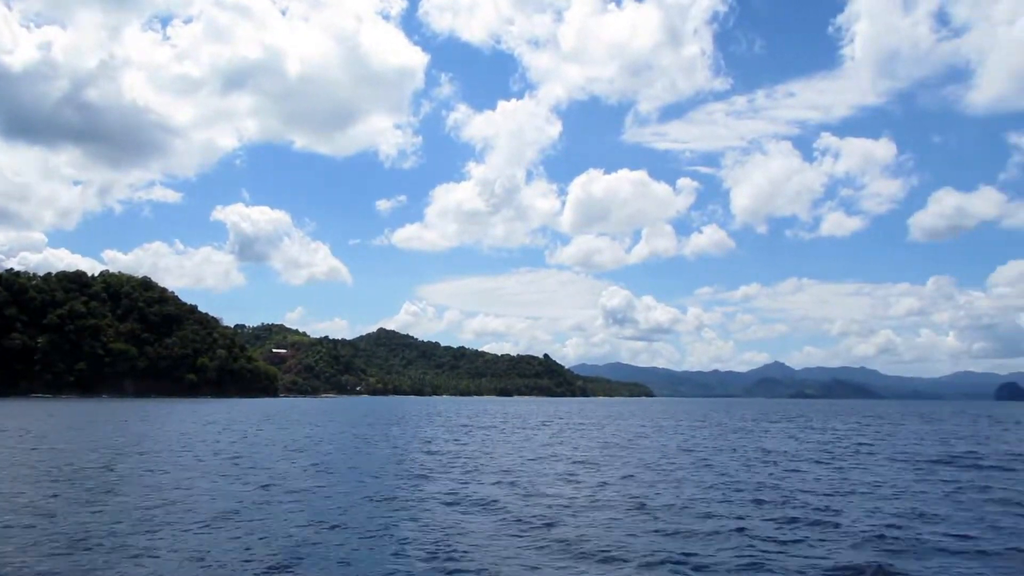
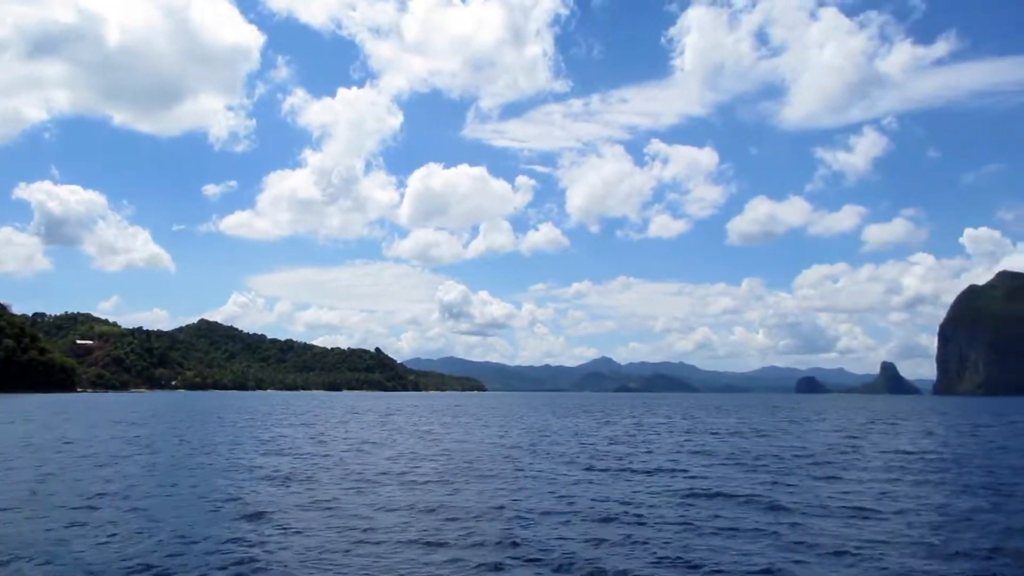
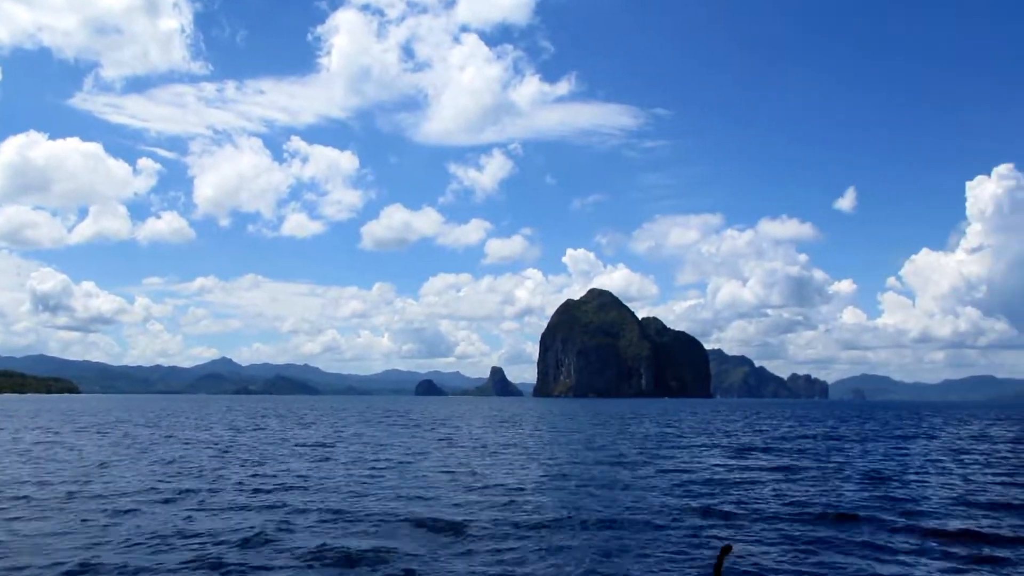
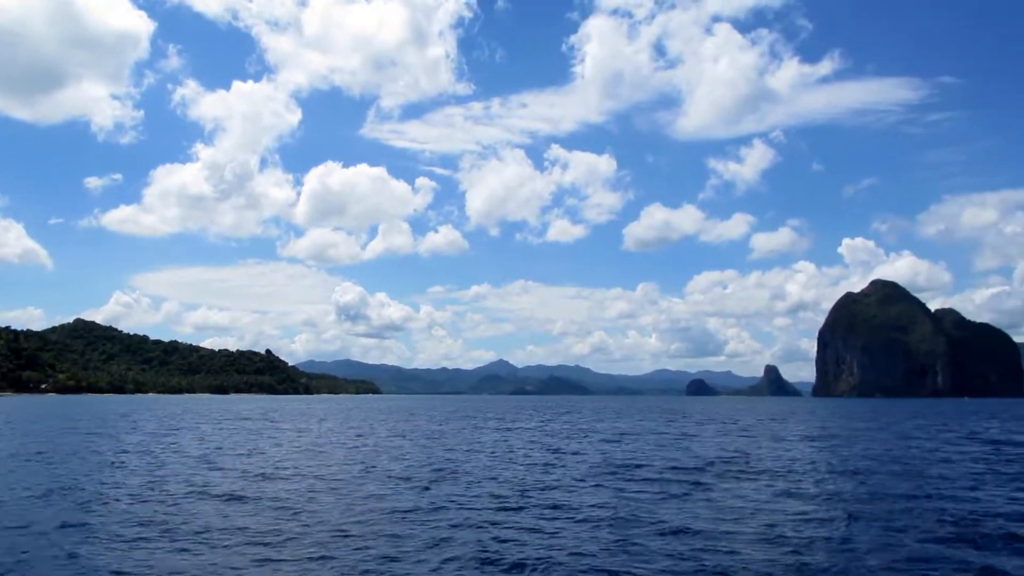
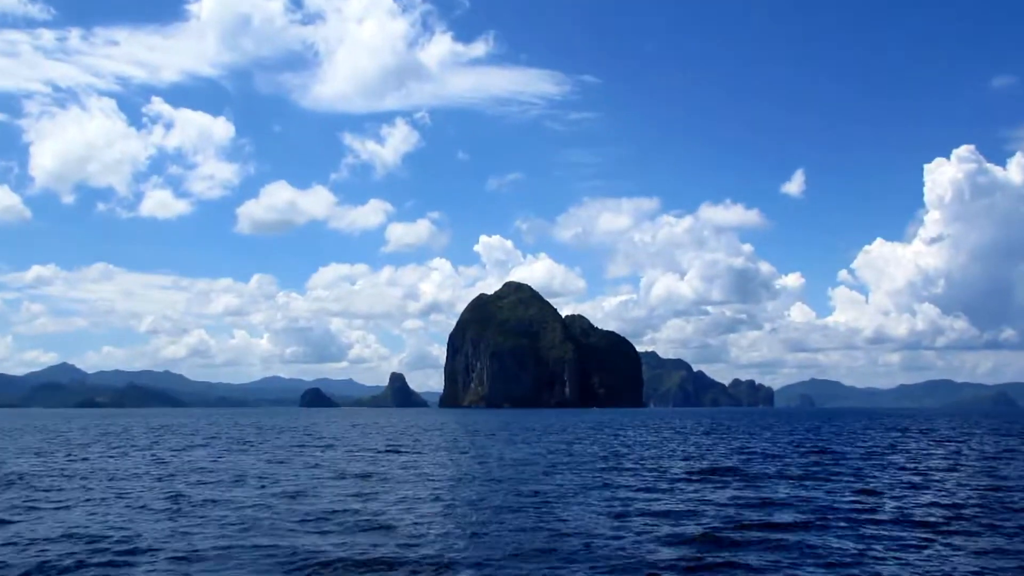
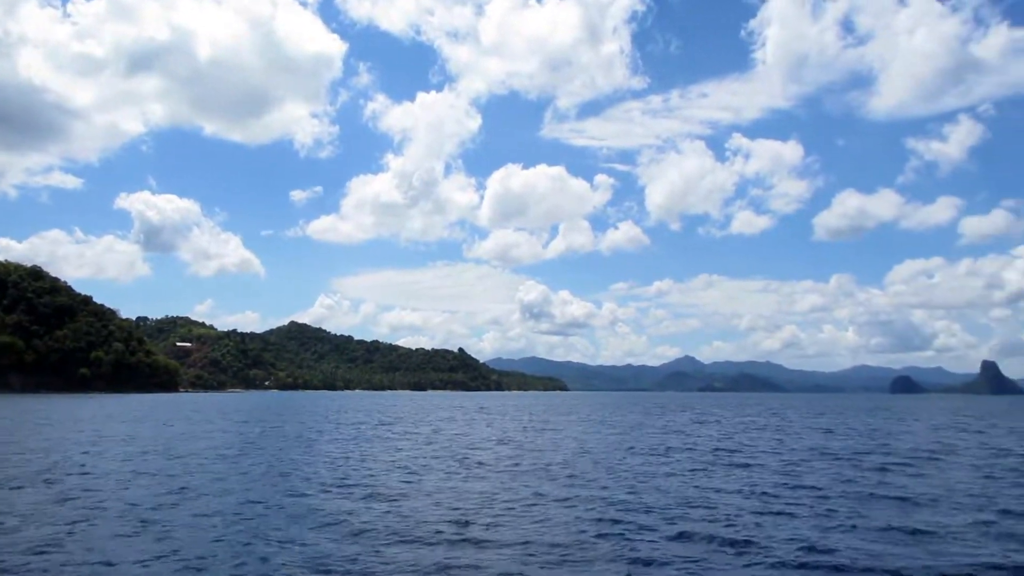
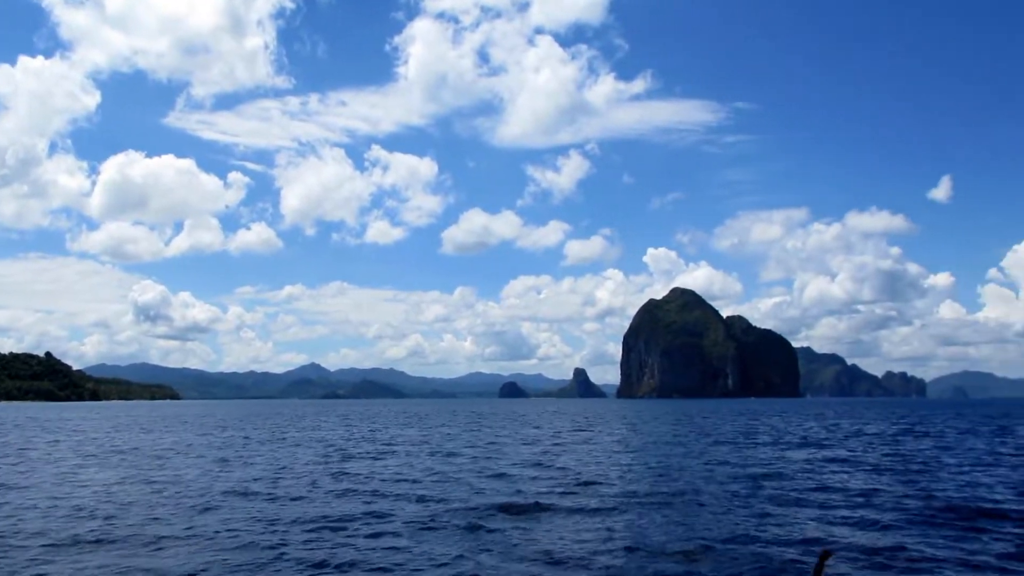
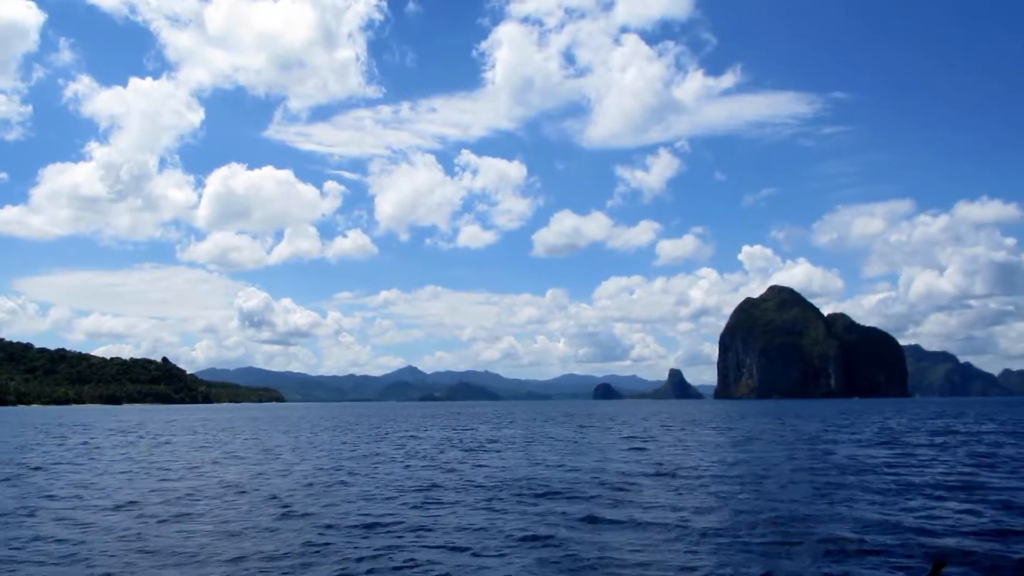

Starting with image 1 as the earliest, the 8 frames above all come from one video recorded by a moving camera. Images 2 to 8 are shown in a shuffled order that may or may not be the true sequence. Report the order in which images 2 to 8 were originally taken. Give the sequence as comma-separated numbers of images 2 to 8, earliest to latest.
6, 2, 4, 8, 7, 3, 5
